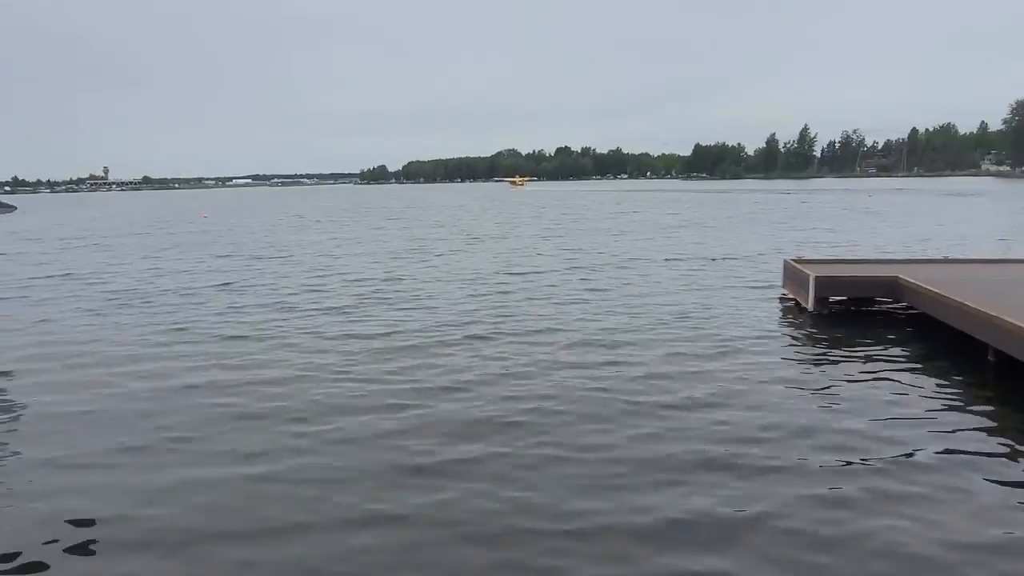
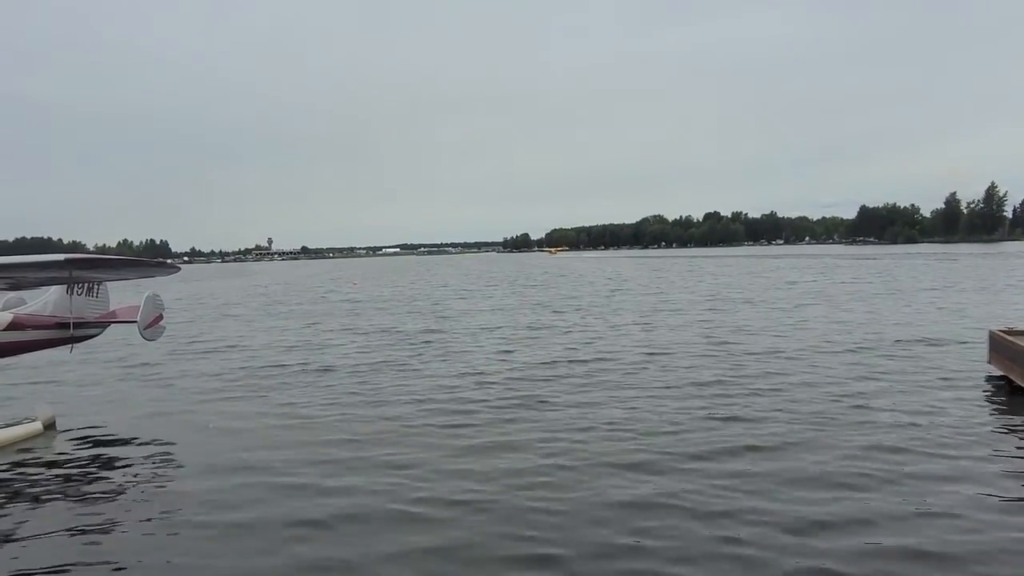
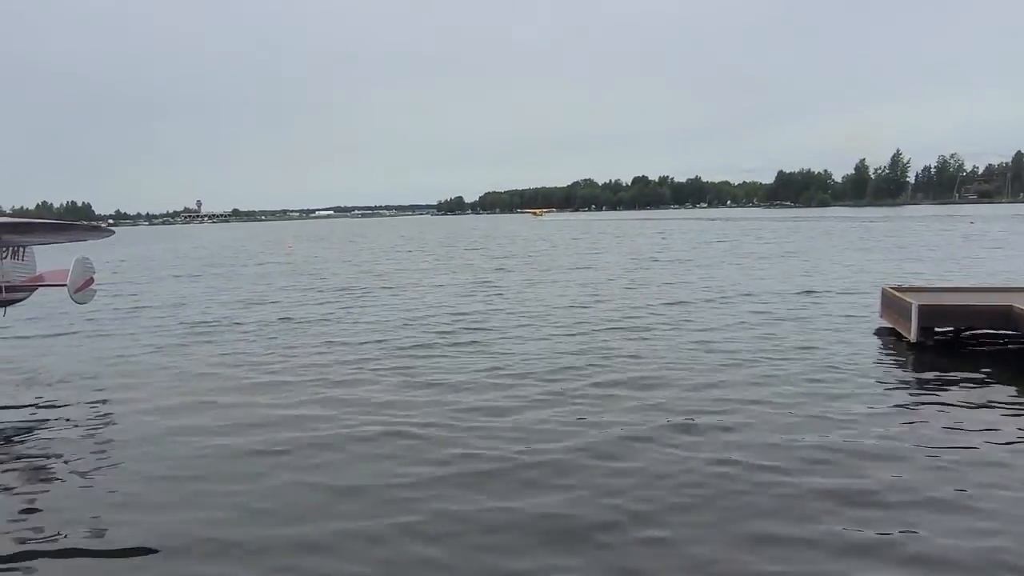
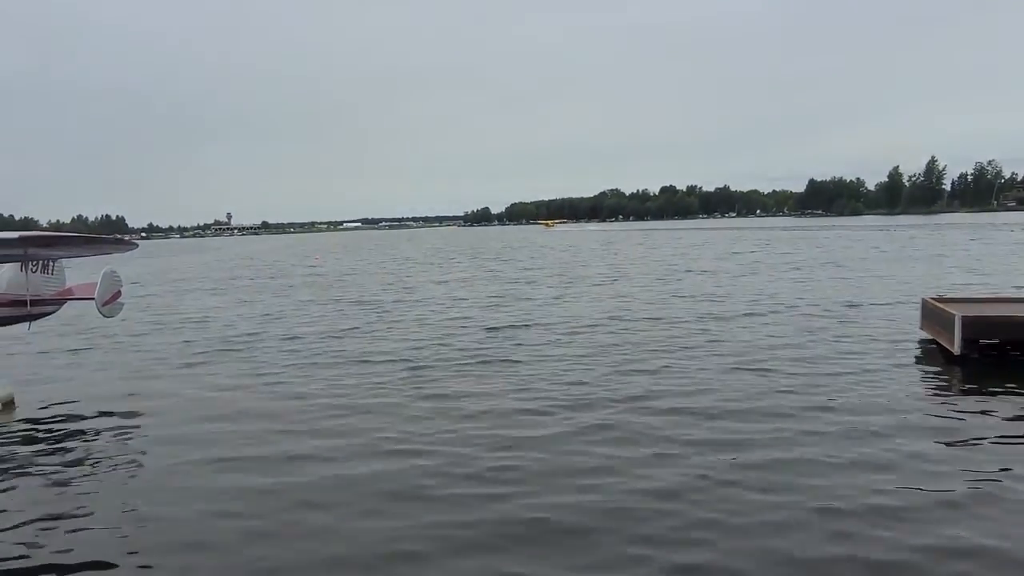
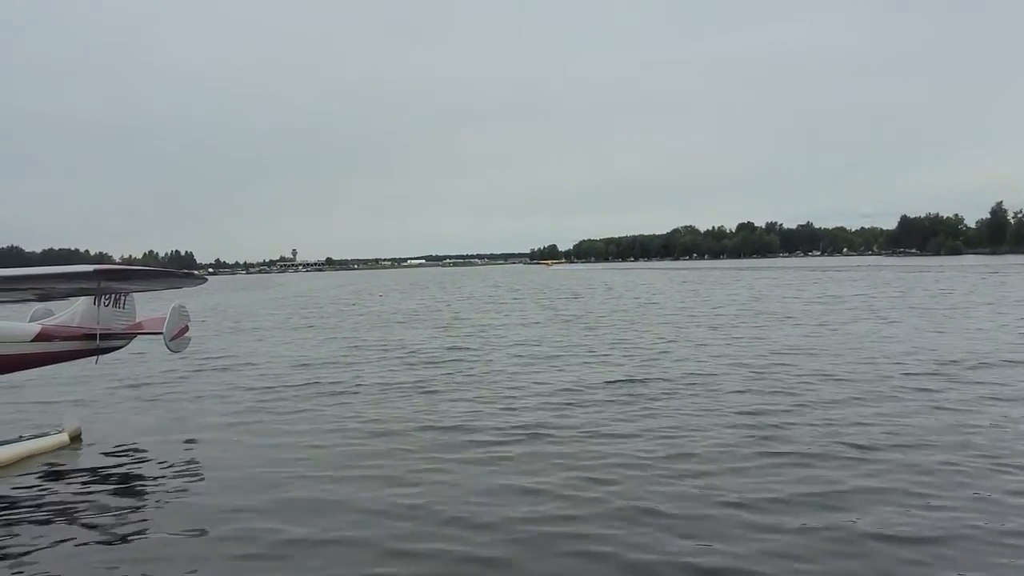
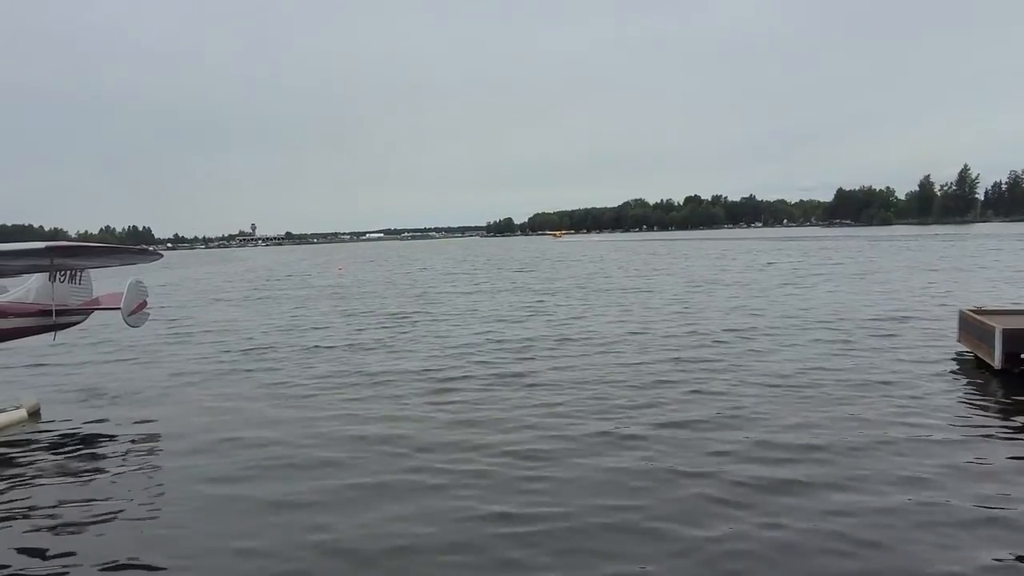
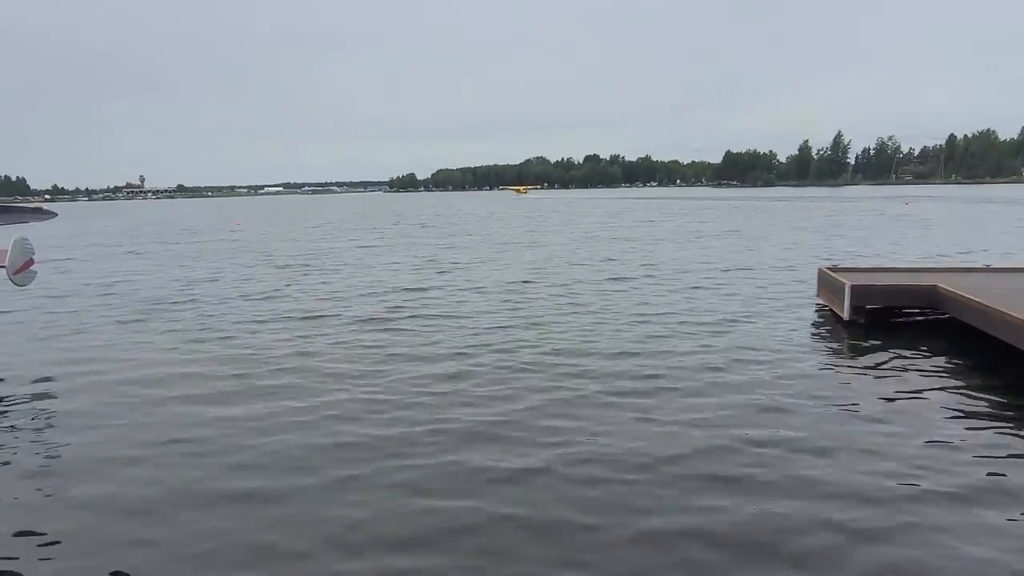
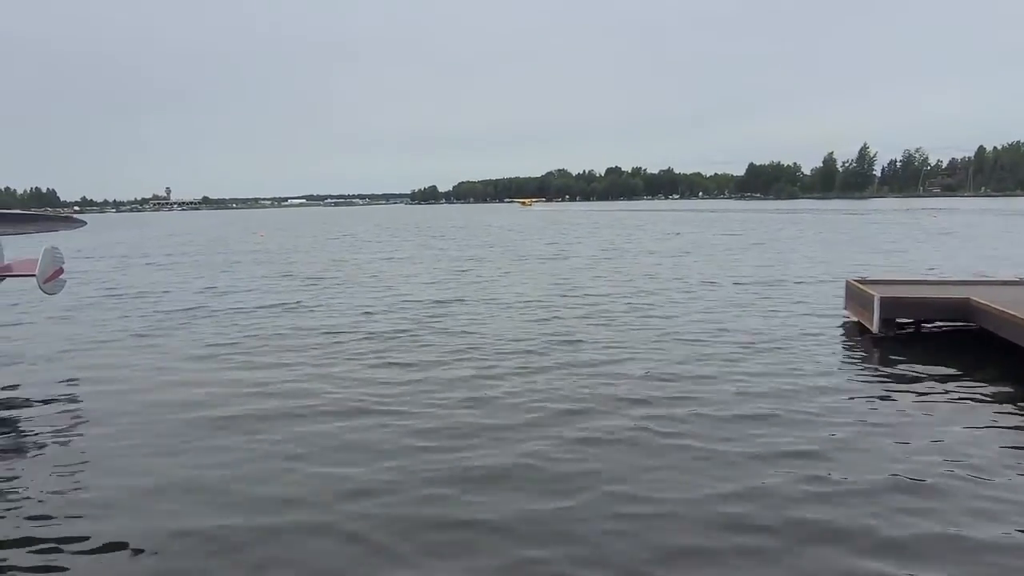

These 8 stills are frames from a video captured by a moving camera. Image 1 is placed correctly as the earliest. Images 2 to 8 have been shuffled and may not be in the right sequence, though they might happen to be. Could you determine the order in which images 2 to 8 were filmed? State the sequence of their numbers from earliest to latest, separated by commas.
7, 8, 3, 4, 6, 2, 5
